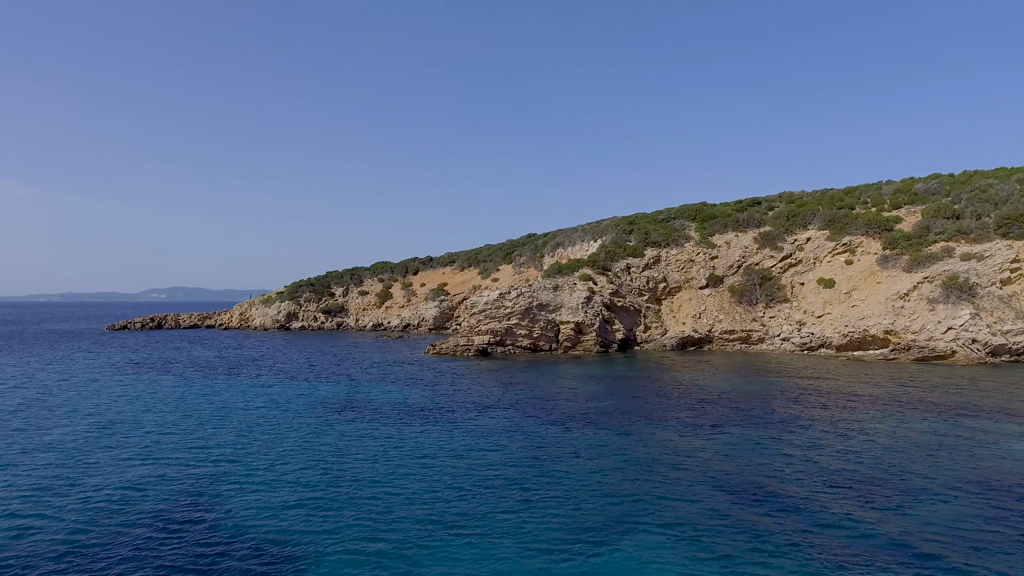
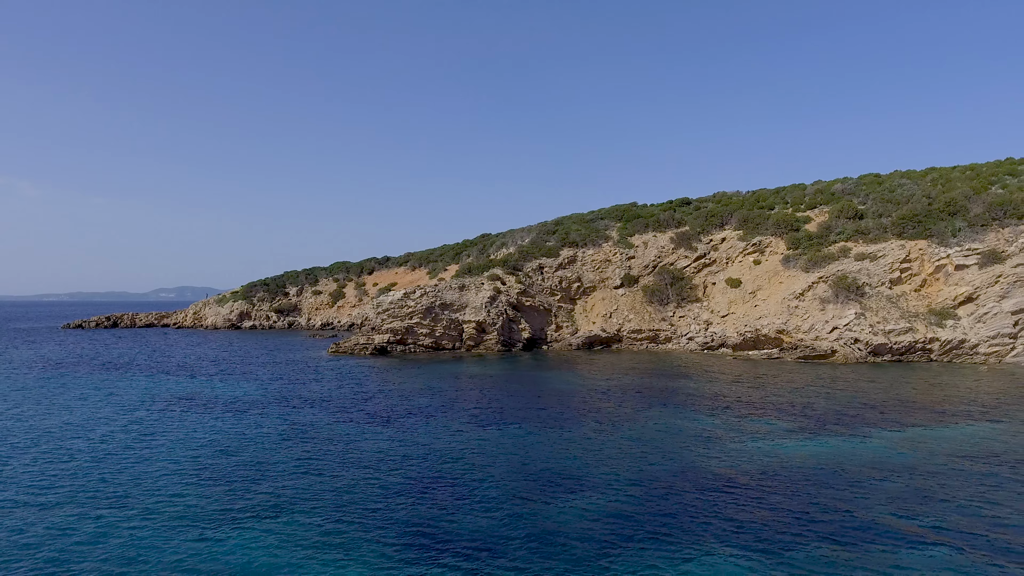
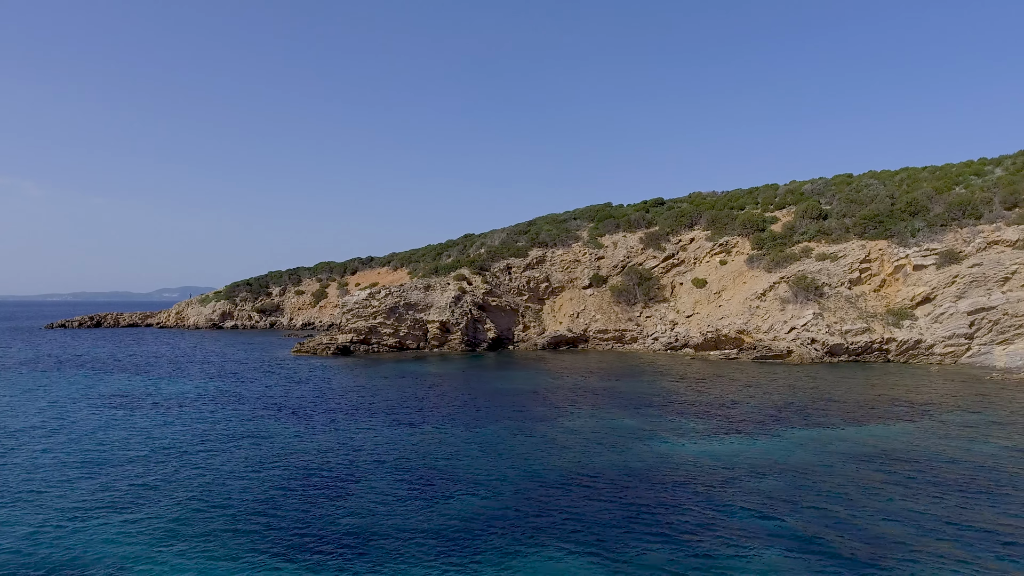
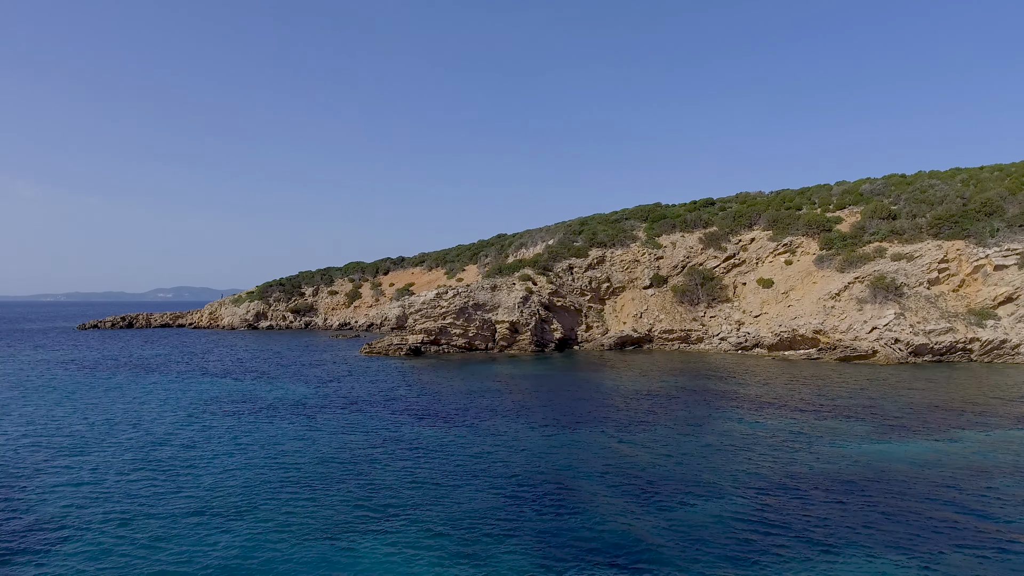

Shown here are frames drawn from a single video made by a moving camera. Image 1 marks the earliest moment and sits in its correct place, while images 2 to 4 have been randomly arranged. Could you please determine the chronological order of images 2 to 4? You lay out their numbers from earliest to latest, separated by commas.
4, 2, 3
